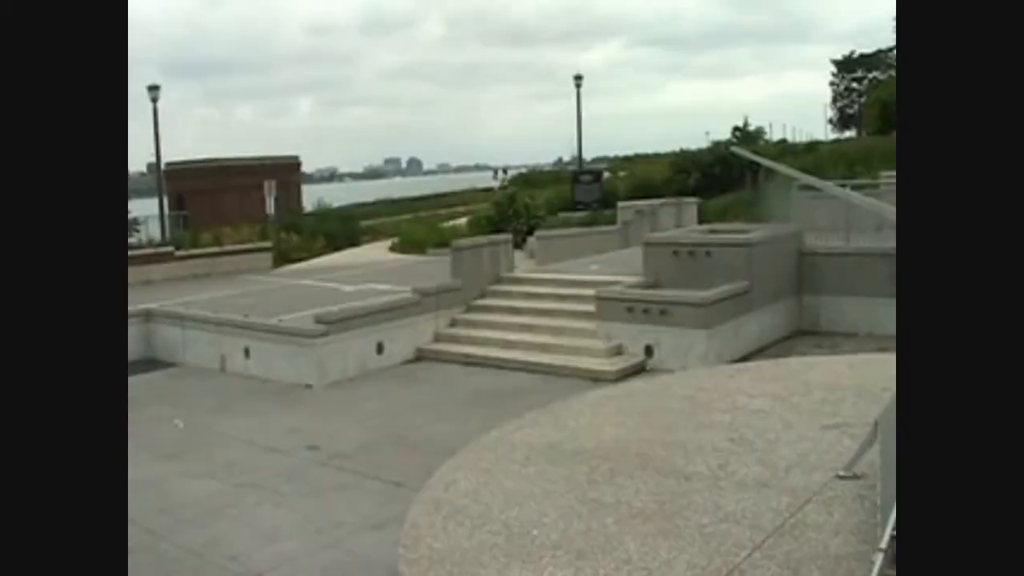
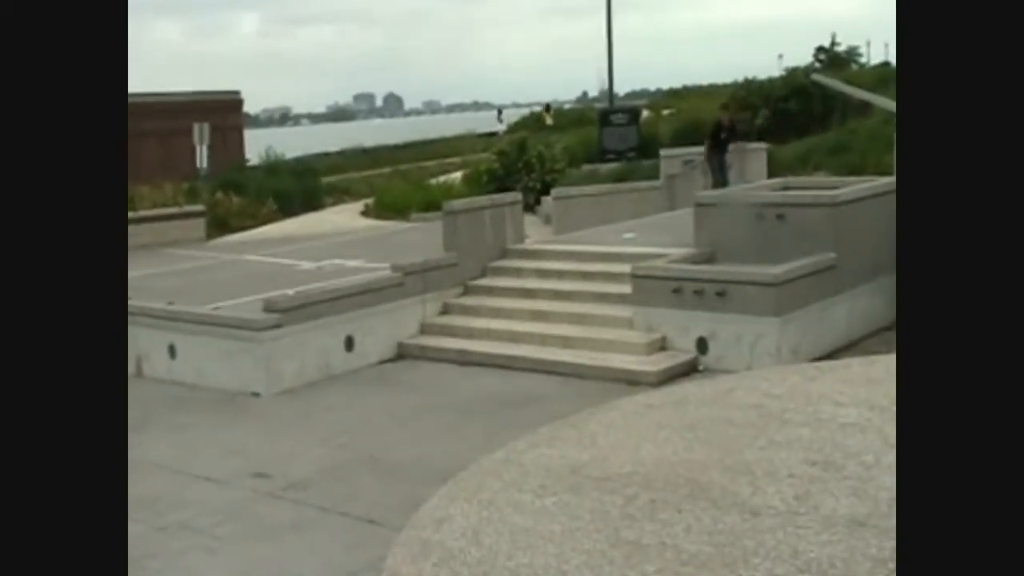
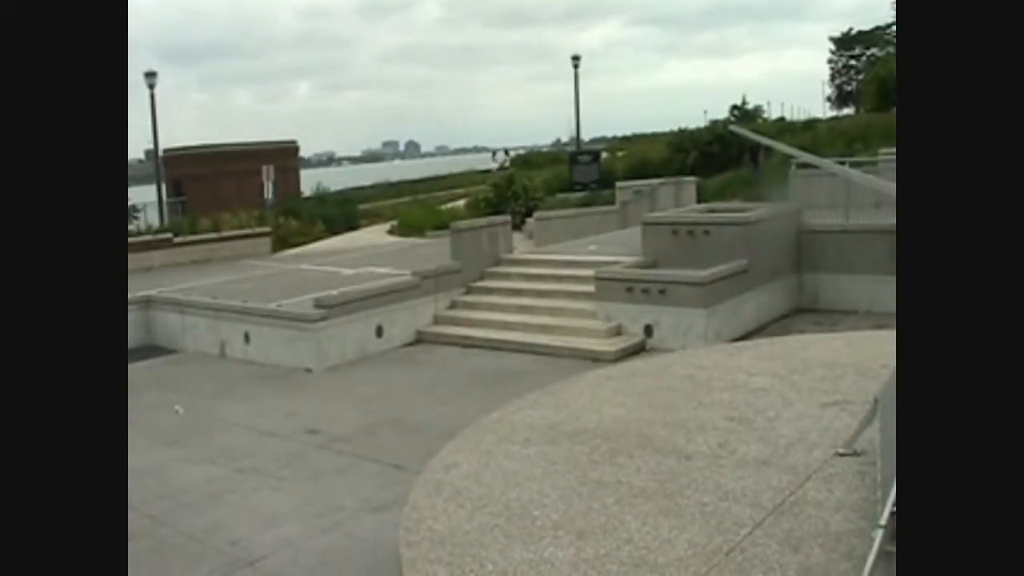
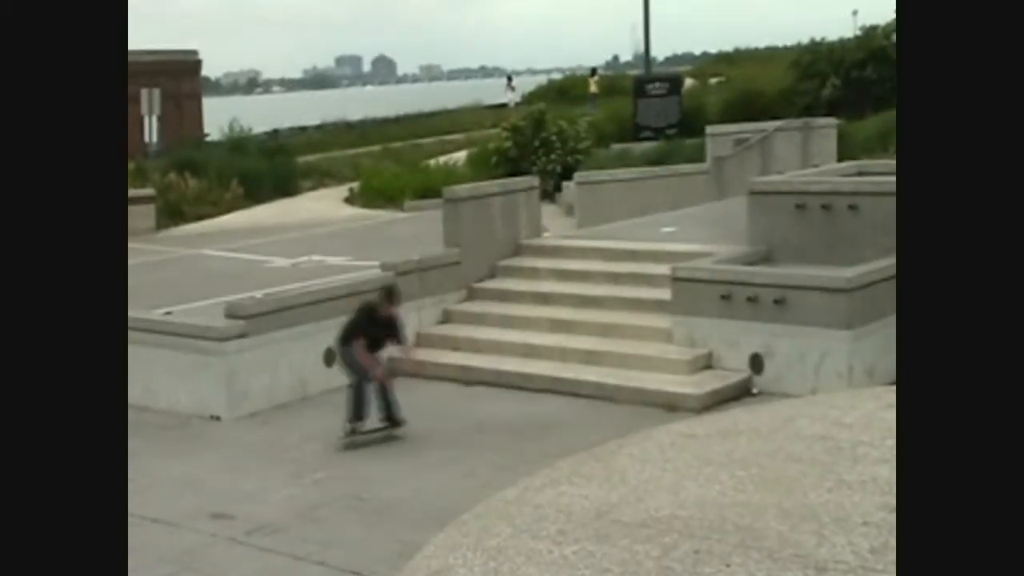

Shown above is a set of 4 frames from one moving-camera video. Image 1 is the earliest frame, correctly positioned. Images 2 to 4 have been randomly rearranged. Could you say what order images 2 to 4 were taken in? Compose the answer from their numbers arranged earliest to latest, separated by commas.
3, 2, 4
